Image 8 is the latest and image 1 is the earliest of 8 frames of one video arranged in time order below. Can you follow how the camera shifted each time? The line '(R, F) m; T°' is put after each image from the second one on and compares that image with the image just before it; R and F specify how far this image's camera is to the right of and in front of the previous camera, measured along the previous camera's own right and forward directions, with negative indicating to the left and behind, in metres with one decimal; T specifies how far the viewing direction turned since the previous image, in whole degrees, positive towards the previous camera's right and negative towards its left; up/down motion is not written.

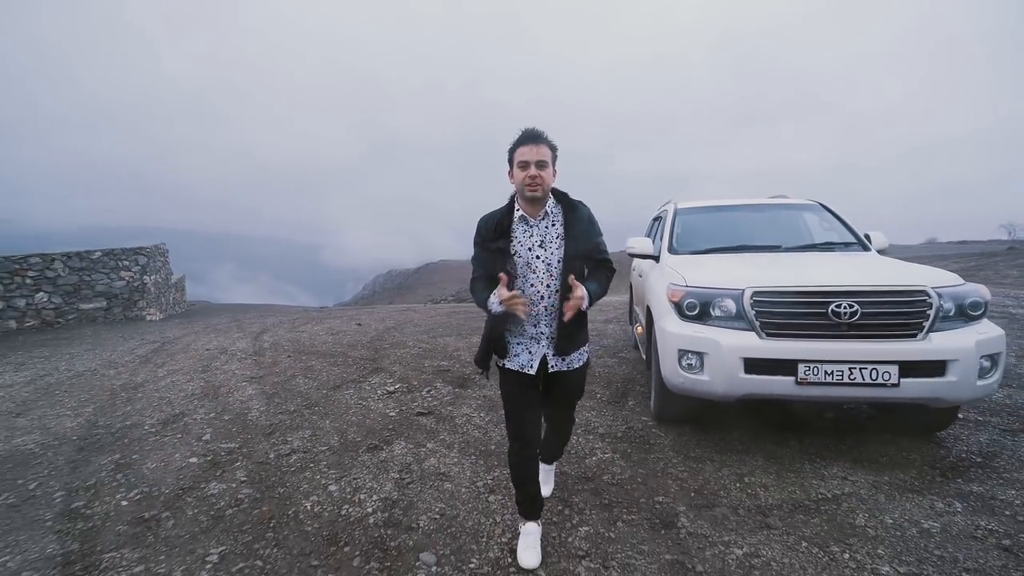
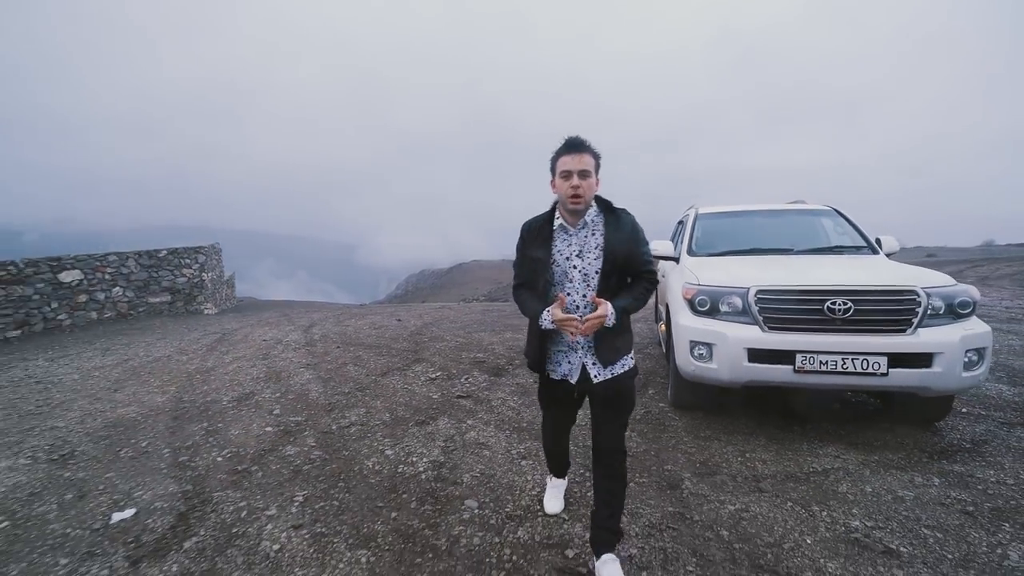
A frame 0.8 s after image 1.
(0.0, -0.5) m; -4°
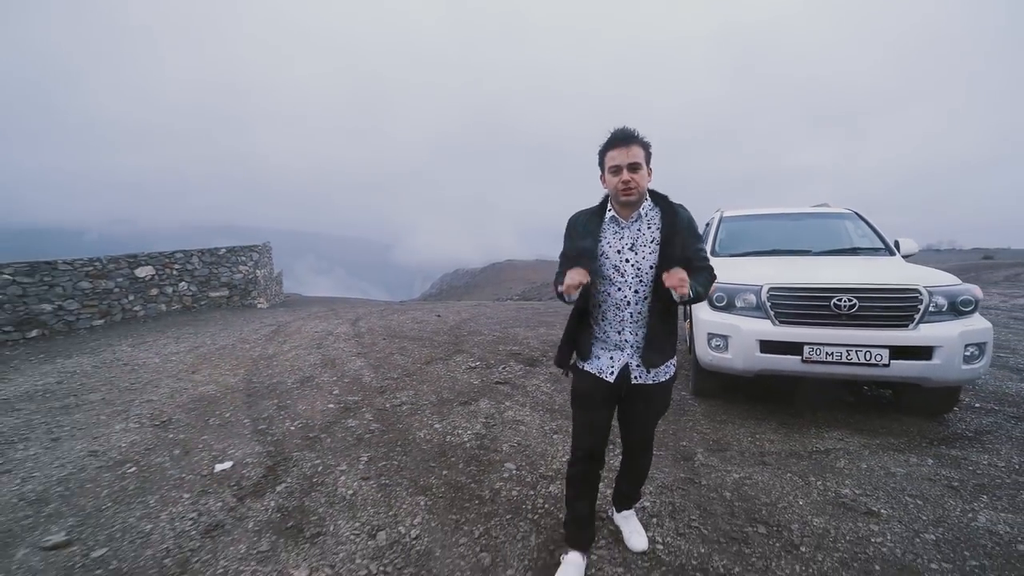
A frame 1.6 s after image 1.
(0.0, -0.5) m; -4°
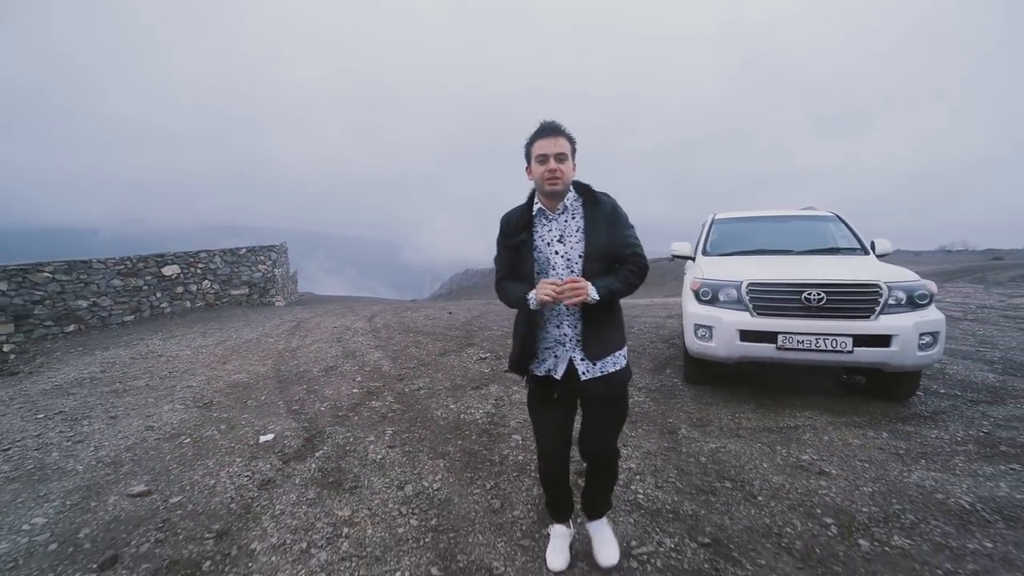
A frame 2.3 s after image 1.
(0.0, -0.5) m; -1°
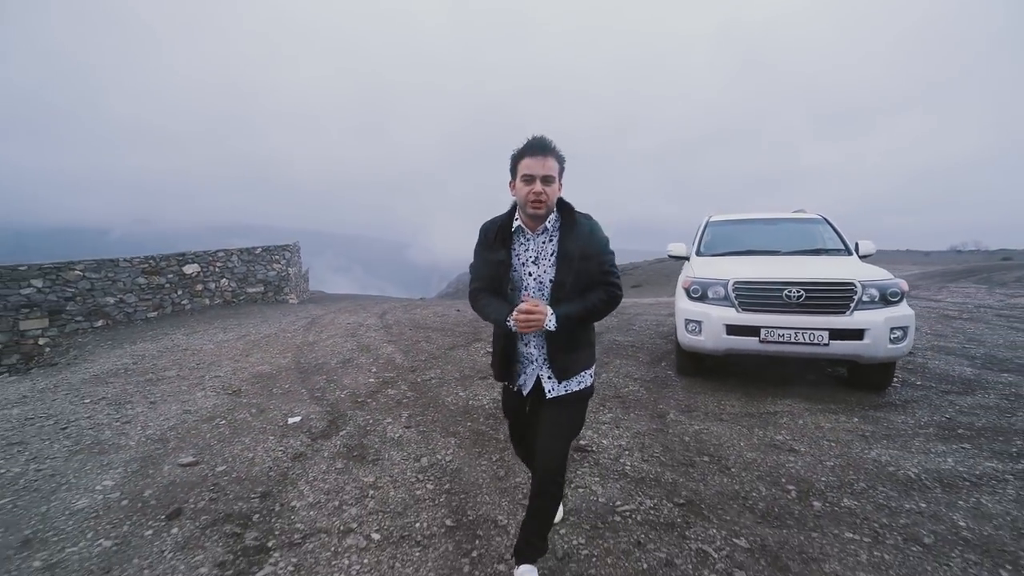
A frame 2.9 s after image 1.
(0.0, -0.4) m; -1°
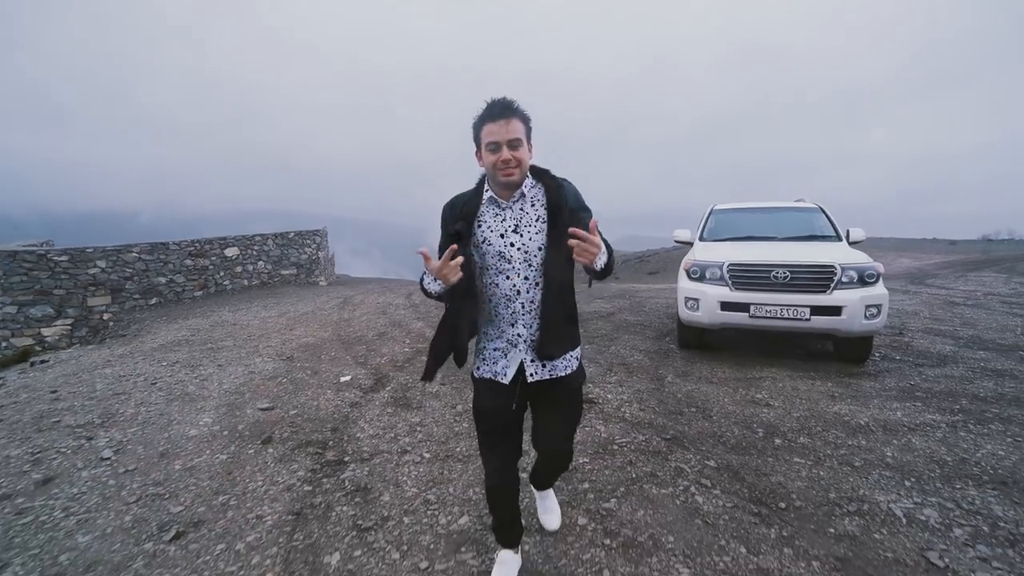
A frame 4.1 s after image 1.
(0.0, -0.7) m; -2°
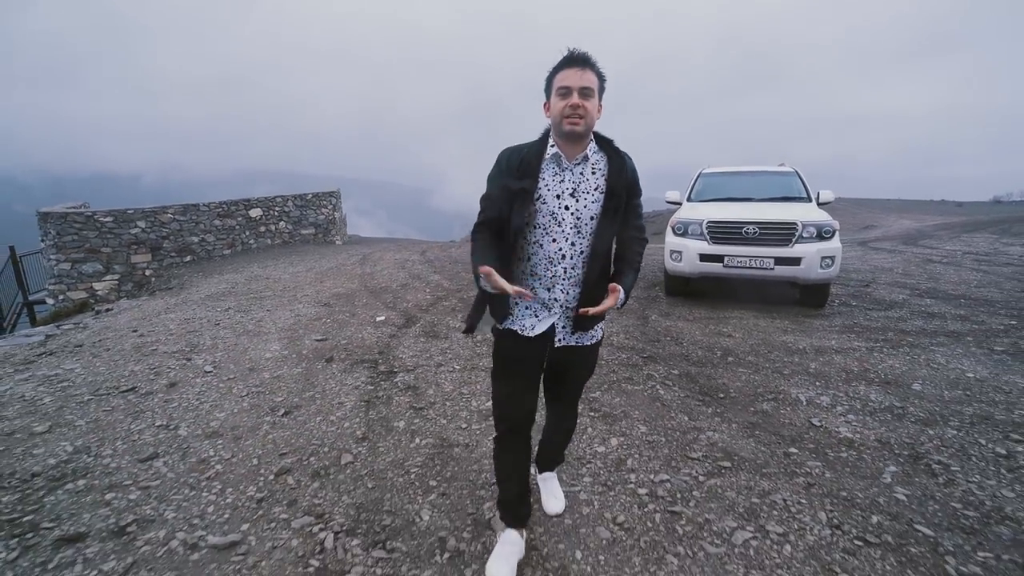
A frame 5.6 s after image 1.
(-0.1, -0.9) m; 0°
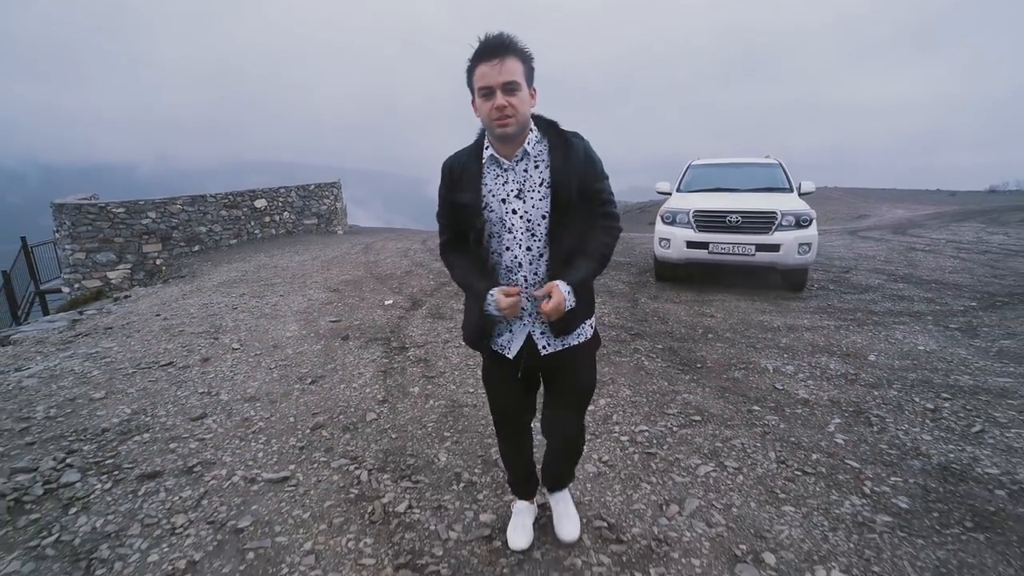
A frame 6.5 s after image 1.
(0.0, -0.4) m; 0°
